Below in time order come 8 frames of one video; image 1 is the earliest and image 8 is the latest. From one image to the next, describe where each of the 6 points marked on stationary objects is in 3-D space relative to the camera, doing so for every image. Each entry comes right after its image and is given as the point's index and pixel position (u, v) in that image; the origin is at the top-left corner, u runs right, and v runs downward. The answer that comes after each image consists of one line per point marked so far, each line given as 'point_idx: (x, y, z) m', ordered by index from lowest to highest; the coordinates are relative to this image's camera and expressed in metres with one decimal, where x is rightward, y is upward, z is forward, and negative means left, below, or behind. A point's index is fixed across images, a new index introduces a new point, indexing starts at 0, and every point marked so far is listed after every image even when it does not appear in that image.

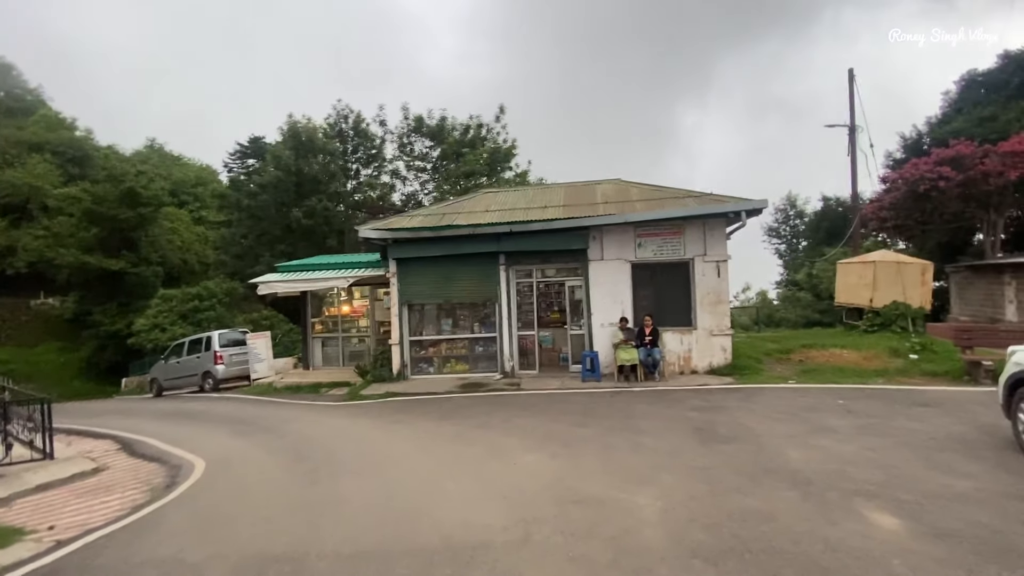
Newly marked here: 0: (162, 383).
0: (-14.3, -3.8, +19.7) m
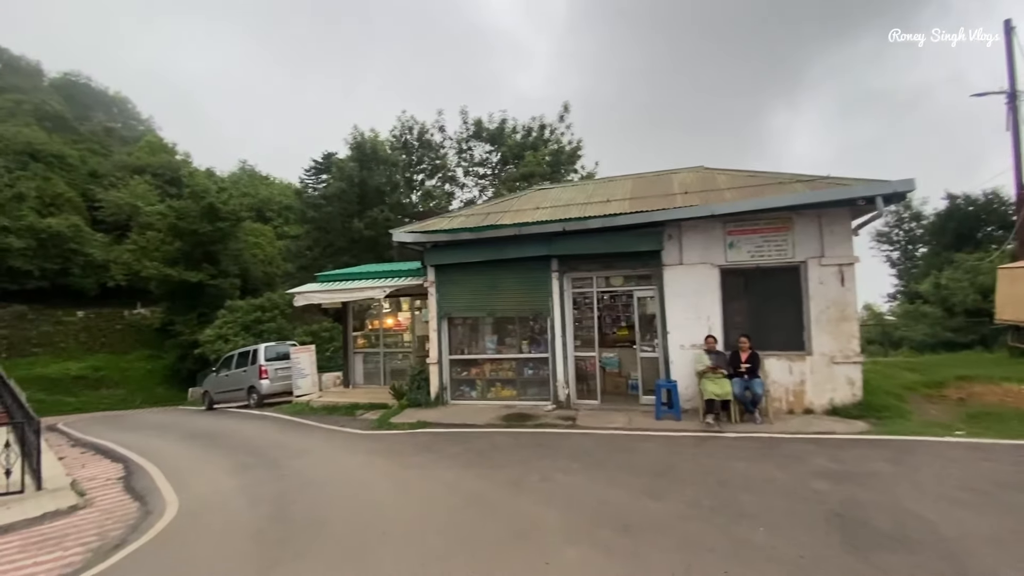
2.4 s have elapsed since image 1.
0: (-11.9, -4.3, +19.2) m
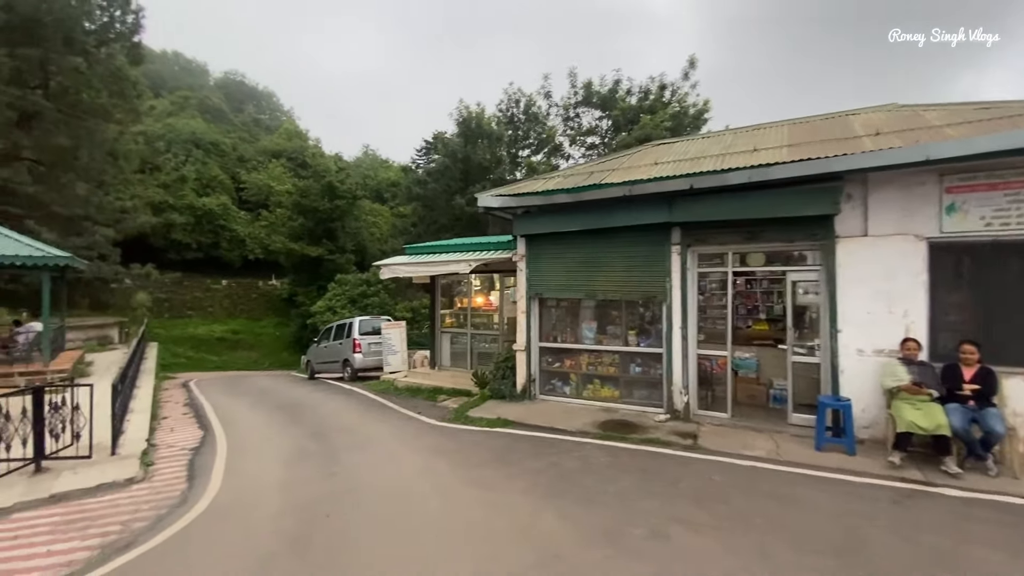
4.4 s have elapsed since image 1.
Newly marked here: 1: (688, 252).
0: (-8.0, -3.1, +19.5) m
1: (+3.3, +0.7, +8.9) m
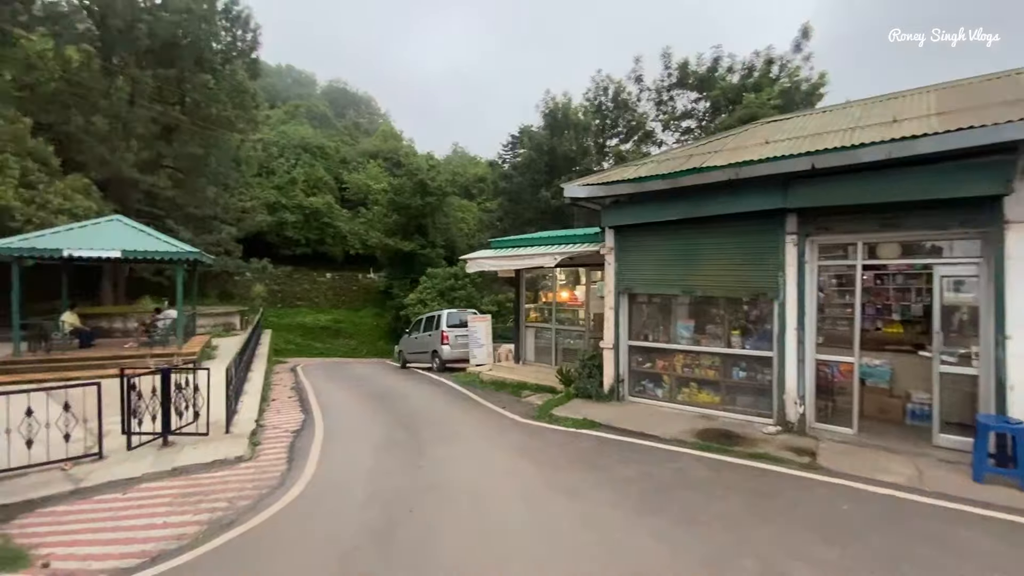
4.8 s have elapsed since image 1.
0: (-4.5, -2.8, +20.2) m
1: (+4.8, +0.7, +7.8) m
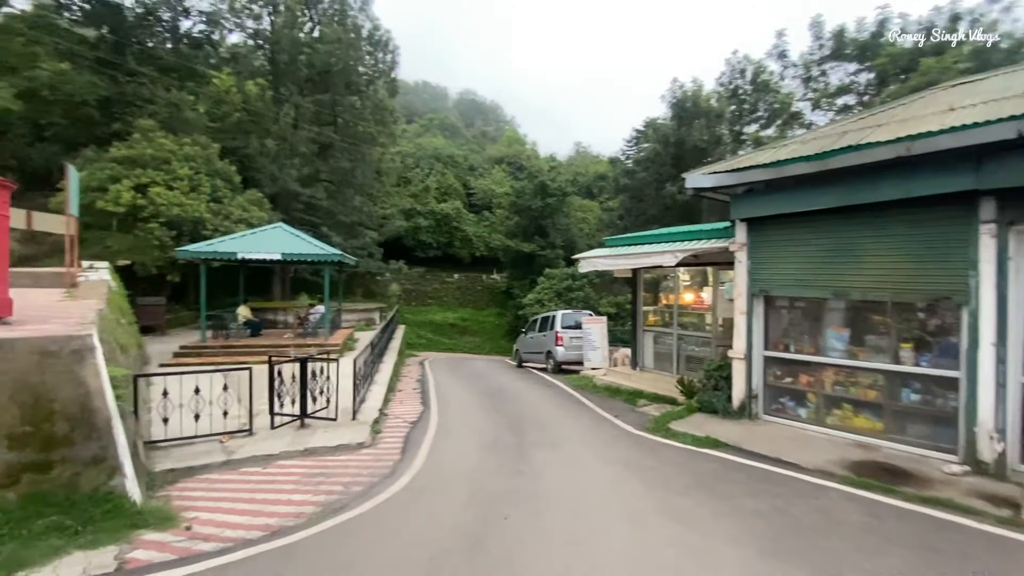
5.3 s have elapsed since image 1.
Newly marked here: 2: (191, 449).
0: (+0.4, -2.9, +20.4) m
1: (+6.3, +0.7, +6.0) m
2: (-4.4, -2.2, +6.6) m
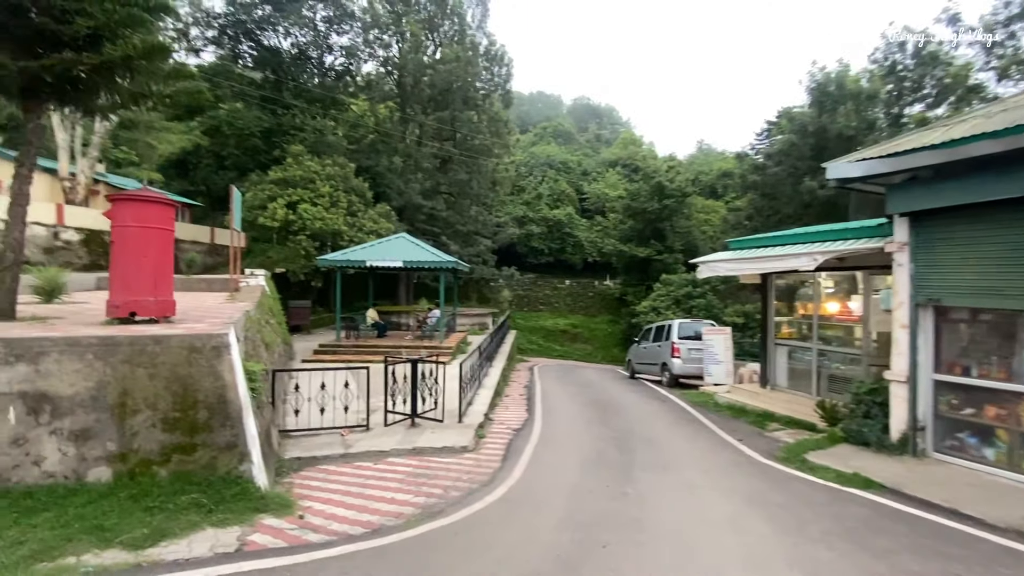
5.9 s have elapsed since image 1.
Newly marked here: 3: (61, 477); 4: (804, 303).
0: (+5.0, -3.1, +19.5) m
1: (+7.3, +0.6, +4.2) m
2: (-2.9, -2.3, +7.2) m
3: (-3.8, -1.6, +4.1) m
4: (+7.2, -0.3, +11.7) m
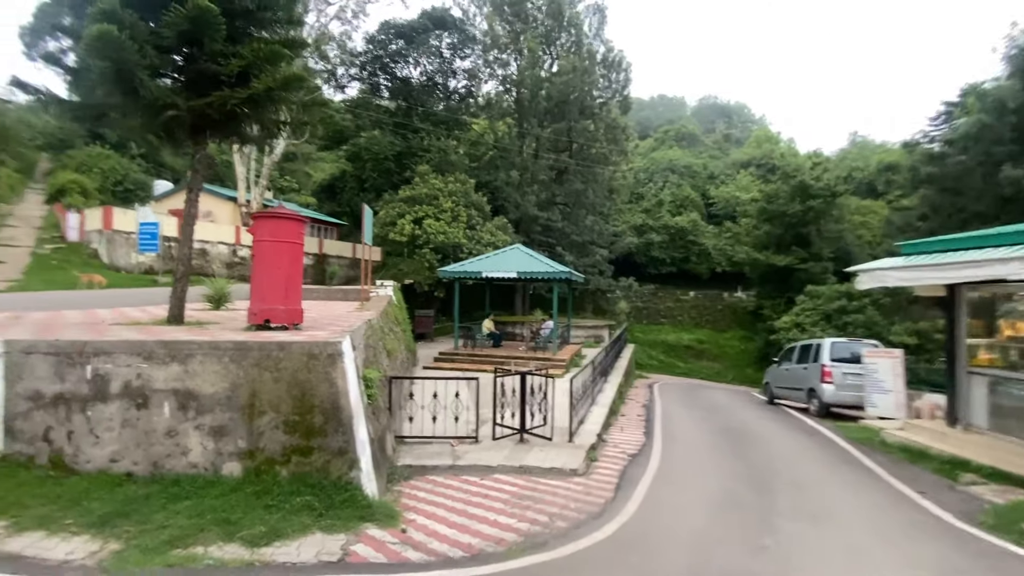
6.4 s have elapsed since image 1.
0: (+9.4, -3.6, +17.3) m
1: (+8.0, +0.5, +1.9) m
2: (-1.3, -2.4, +7.3) m
3: (-2.9, -1.7, +4.5) m
4: (+9.6, -0.6, +9.3) m
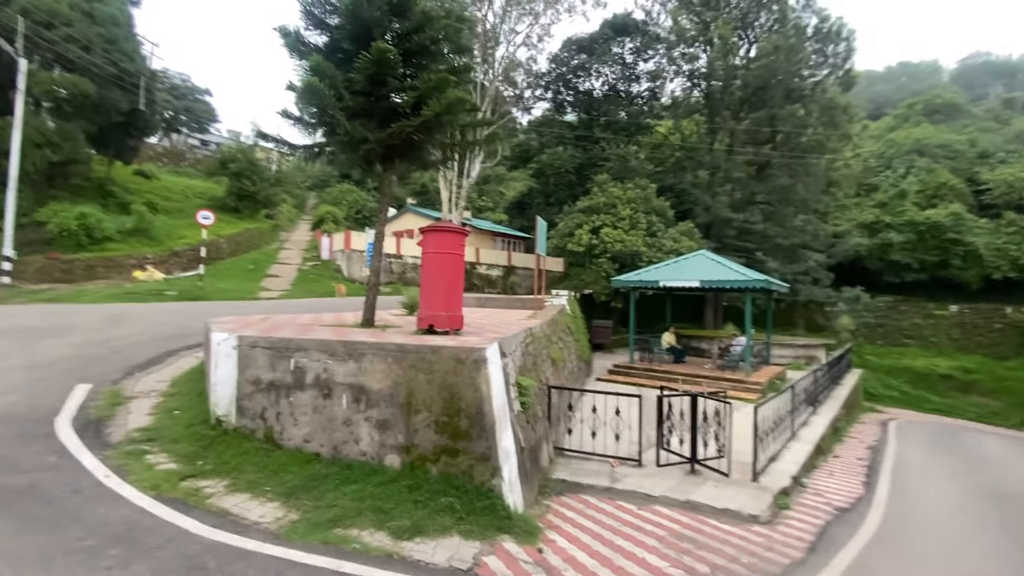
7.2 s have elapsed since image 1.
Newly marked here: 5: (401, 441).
0: (+14.7, -3.9, +12.1) m
1: (+7.6, +0.5, -1.5) m
2: (+1.1, -2.6, +7.0) m
3: (-1.5, -1.7, +5.0) m
4: (+11.9, -0.8, +4.7) m
5: (-1.1, -1.6, +4.9) m
